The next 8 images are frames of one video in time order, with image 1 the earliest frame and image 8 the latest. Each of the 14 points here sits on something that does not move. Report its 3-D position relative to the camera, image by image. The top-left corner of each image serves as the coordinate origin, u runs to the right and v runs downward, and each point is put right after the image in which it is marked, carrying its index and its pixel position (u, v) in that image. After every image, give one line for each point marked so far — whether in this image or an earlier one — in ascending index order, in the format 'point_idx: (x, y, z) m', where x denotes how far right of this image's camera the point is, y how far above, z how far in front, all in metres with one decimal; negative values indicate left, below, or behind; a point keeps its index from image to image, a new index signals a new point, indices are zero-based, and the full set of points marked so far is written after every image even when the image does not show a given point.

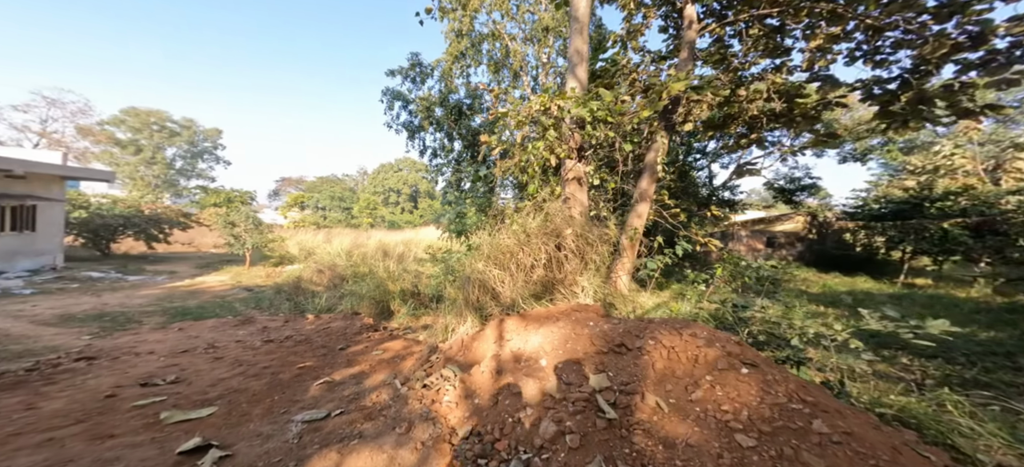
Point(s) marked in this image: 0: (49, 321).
0: (-7.2, -1.4, +6.5) m
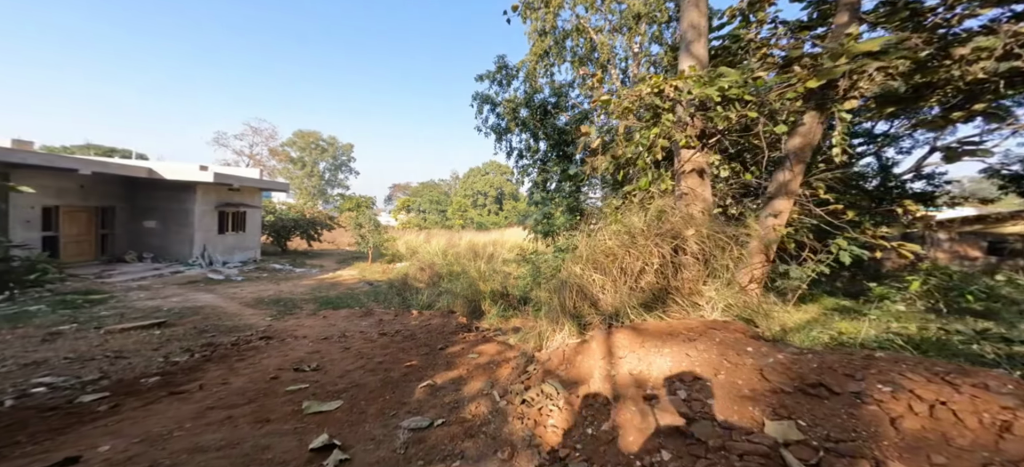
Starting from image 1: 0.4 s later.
0: (-5.6, -1.4, +7.8) m
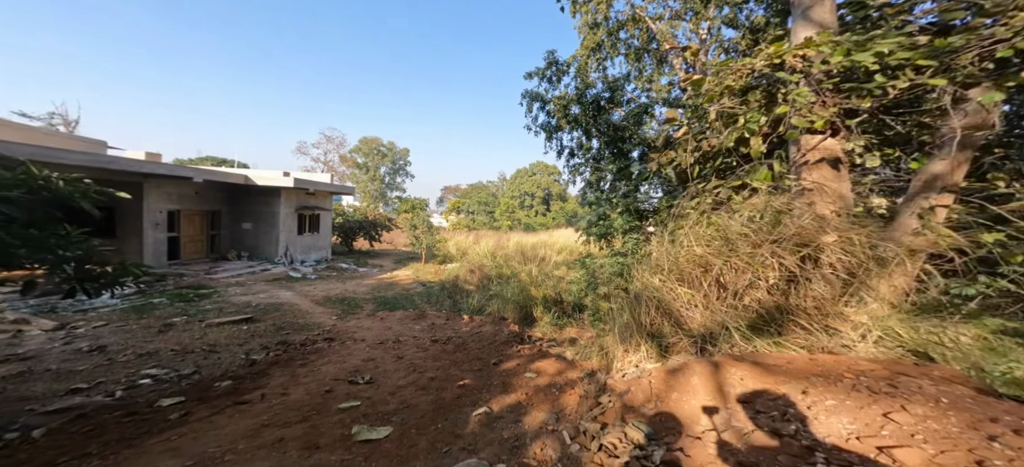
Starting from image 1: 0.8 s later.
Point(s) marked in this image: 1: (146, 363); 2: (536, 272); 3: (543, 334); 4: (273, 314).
0: (-4.5, -1.5, +8.1) m
1: (-3.8, -1.4, +3.9) m
2: (+0.5, -0.8, +7.5) m
3: (+0.4, -1.3, +4.9) m
4: (-4.3, -1.5, +6.8) m
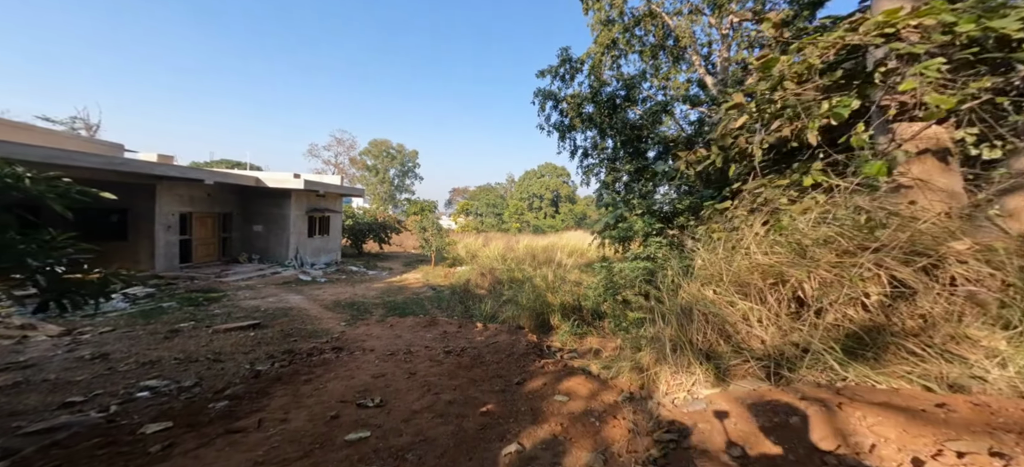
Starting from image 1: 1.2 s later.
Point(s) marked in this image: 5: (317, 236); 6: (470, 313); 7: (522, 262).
0: (-4.2, -1.5, +7.9) m
1: (-3.6, -1.4, +3.7) m
2: (+0.7, -0.8, +7.2) m
3: (+0.6, -1.4, +4.6) m
4: (-4.1, -1.5, +6.6) m
5: (-7.0, -0.1, +13.5) m
6: (-0.8, -1.5, +6.9) m
7: (+0.3, -1.1, +14.3) m
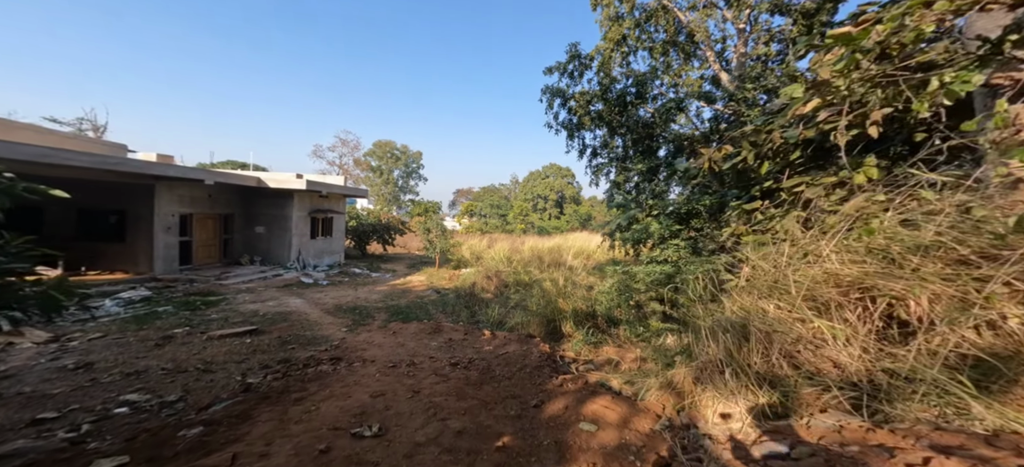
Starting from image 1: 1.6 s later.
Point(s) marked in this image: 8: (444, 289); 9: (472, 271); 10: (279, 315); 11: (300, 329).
0: (-4.0, -1.5, +7.7) m
1: (-3.5, -1.4, +3.5) m
2: (+0.9, -0.9, +6.9) m
3: (+0.8, -1.4, +4.2) m
4: (-3.9, -1.5, +6.3) m
5: (-6.8, -0.1, +13.3) m
6: (-0.6, -1.5, +6.6) m
7: (+0.5, -1.2, +14.0) m
8: (-2.0, -1.6, +10.8) m
9: (-1.4, -1.3, +13.1) m
10: (-4.3, -1.5, +6.9) m
11: (-3.5, -1.6, +6.1) m
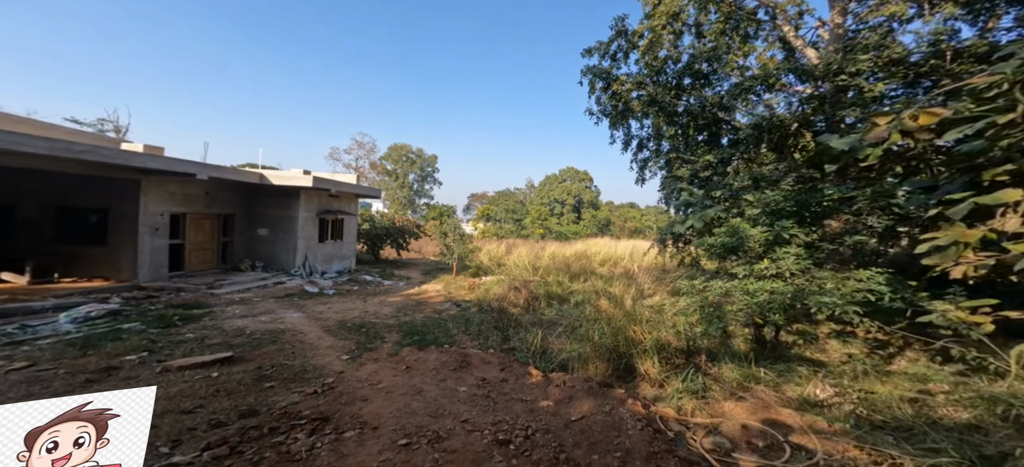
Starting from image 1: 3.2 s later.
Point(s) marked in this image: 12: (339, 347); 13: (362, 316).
0: (-3.4, -1.6, +6.4) m
1: (-3.0, -1.4, +2.2) m
2: (+1.5, -0.9, +5.5) m
3: (+1.3, -1.4, +2.8) m
4: (-3.3, -1.5, +5.0) m
5: (-5.9, -0.2, +12.1) m
6: (0.0, -1.5, +5.2) m
7: (+1.4, -1.3, +12.5) m
8: (-1.2, -1.7, +9.5) m
9: (-0.6, -1.5, +11.7) m
10: (-3.7, -1.5, +5.7) m
11: (-2.9, -1.6, +4.8) m
12: (-2.5, -1.6, +5.4) m
13: (-2.9, -1.6, +7.2) m
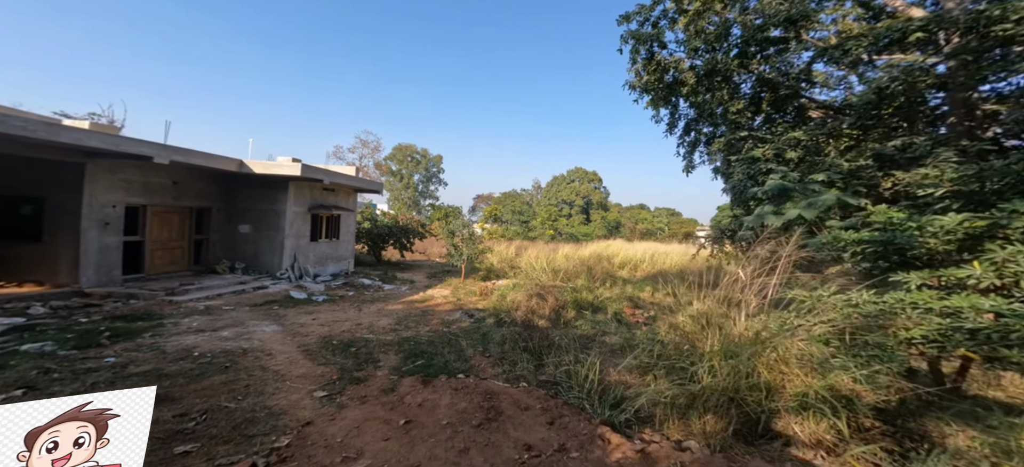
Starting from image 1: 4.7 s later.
0: (-3.0, -1.5, +5.0) m
1: (-2.6, -1.2, +0.7) m
2: (+1.9, -0.8, +4.0) m
3: (+1.7, -1.2, +1.3) m
4: (-2.9, -1.4, +3.6) m
5: (-5.5, -0.2, +10.7) m
6: (+0.4, -1.4, +3.7) m
7: (+1.9, -1.3, +11.1) m
8: (-0.8, -1.6, +8.0) m
9: (-0.1, -1.4, +10.3) m
10: (-3.3, -1.4, +4.2) m
11: (-2.5, -1.4, +3.4) m
12: (-2.1, -1.5, +3.9) m
13: (-2.5, -1.5, +5.8) m
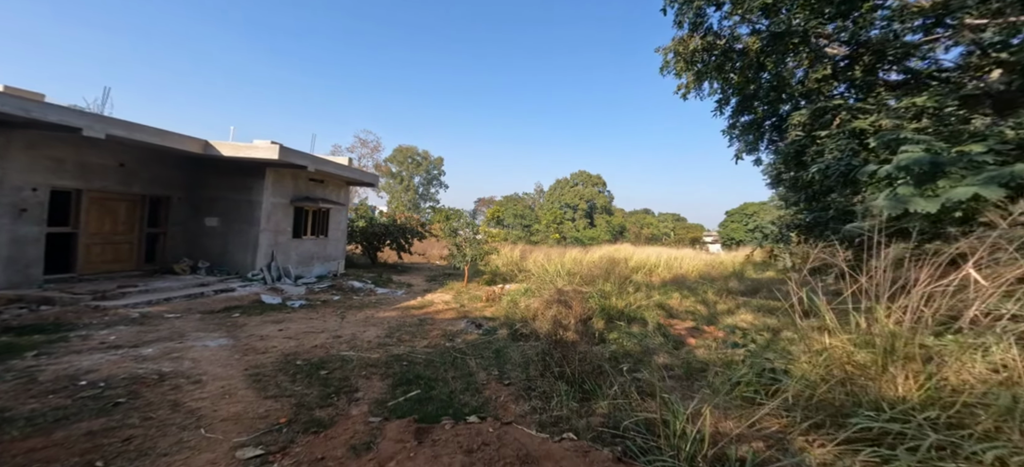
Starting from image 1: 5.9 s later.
0: (-2.7, -1.3, +3.6) m
1: (-2.4, -1.0, -0.6) m
2: (+2.2, -0.6, +2.6) m
3: (+1.9, -1.0, 0.0) m
4: (-2.6, -1.2, +2.3) m
5: (-5.2, -0.1, +9.4) m
6: (+0.7, -1.2, +2.4) m
7: (+2.2, -1.2, +9.7) m
8: (-0.5, -1.5, +6.6) m
9: (+0.2, -1.3, +8.9) m
10: (-3.0, -1.2, +2.9) m
11: (-2.2, -1.2, +2.0) m
12: (-1.8, -1.3, +2.6) m
13: (-2.2, -1.3, +4.5) m
